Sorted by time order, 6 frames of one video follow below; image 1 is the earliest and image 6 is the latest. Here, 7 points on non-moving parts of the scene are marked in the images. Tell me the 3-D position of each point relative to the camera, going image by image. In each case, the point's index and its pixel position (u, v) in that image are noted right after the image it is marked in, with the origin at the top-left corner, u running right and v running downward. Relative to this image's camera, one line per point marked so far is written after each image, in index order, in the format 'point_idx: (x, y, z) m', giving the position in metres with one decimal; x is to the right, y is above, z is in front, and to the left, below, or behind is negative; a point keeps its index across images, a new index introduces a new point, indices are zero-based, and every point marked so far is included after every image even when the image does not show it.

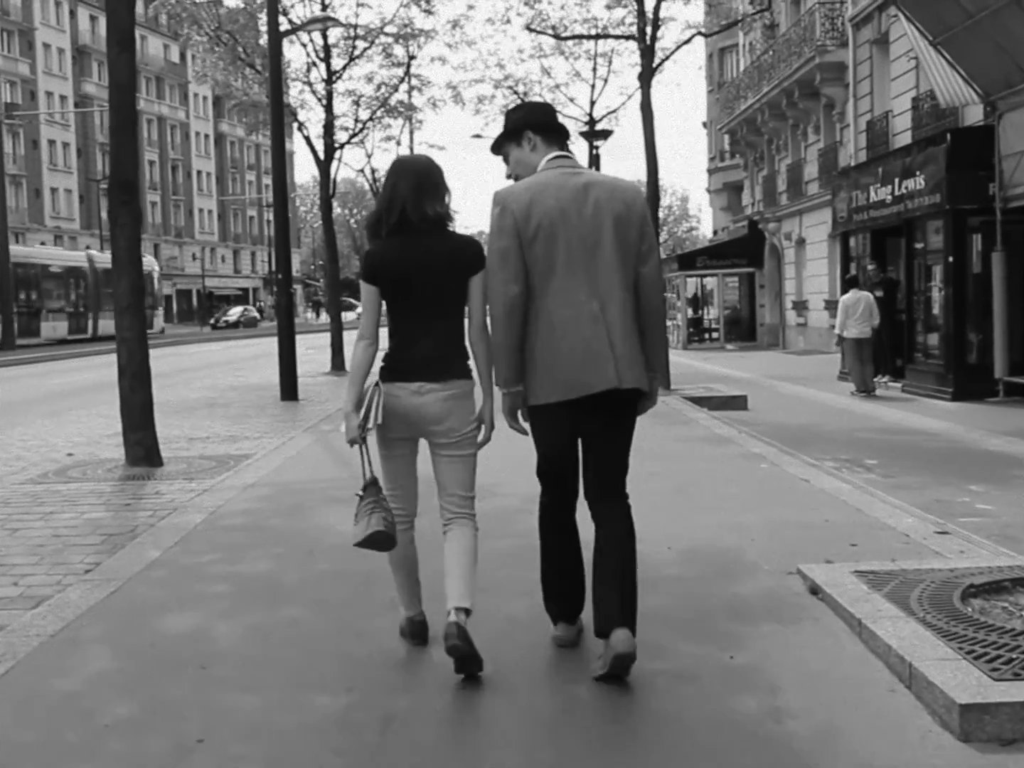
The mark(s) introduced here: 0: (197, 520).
0: (-1.9, -0.8, +7.6) m
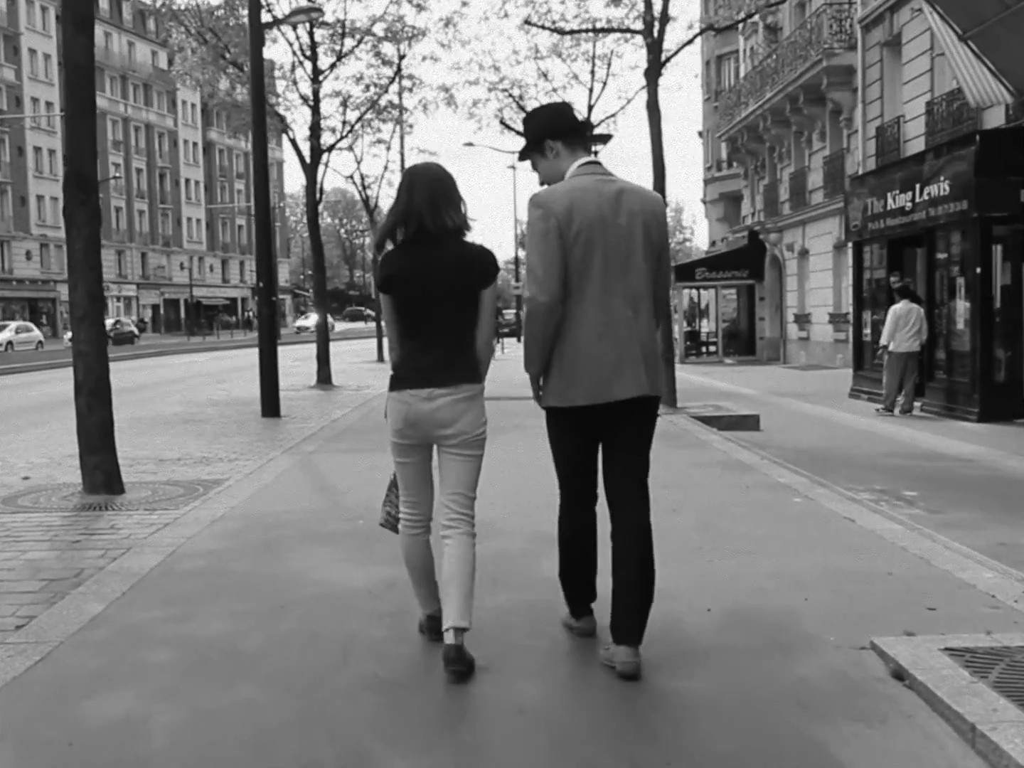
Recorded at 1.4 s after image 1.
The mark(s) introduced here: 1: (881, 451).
0: (-1.8, -0.9, +6.6) m
1: (+3.4, -0.6, +12.0) m
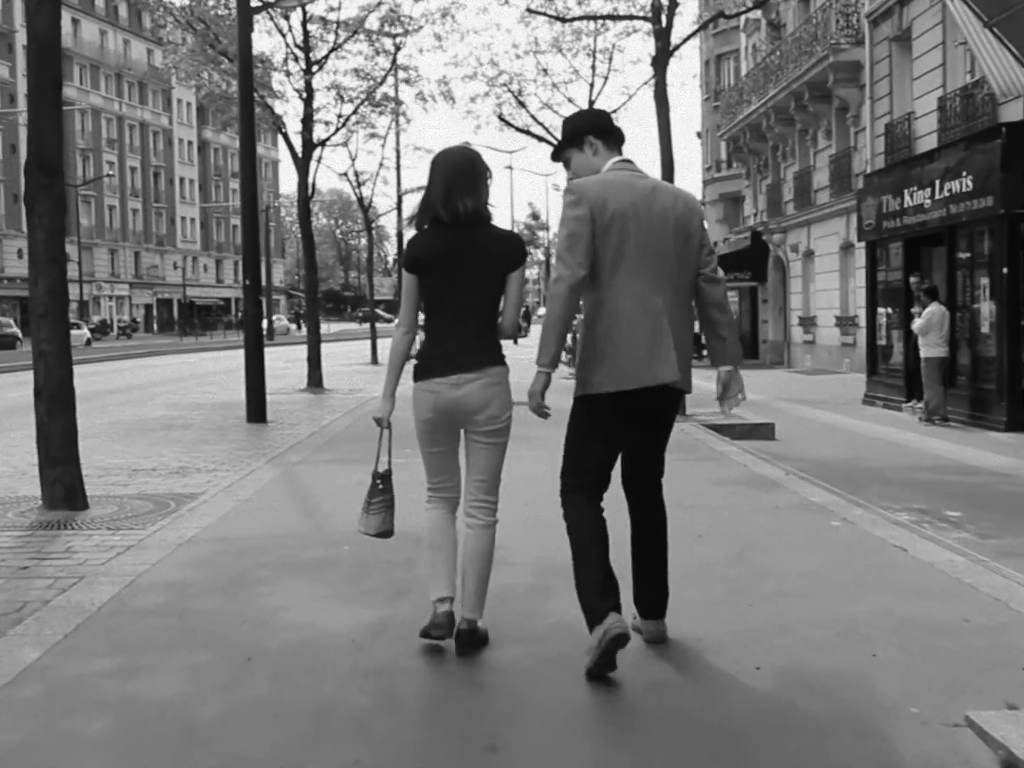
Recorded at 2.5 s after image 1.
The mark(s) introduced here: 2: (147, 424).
0: (-1.8, -0.9, +5.8) m
1: (+3.4, -0.7, +11.1) m
2: (-4.3, -0.5, +15.0) m
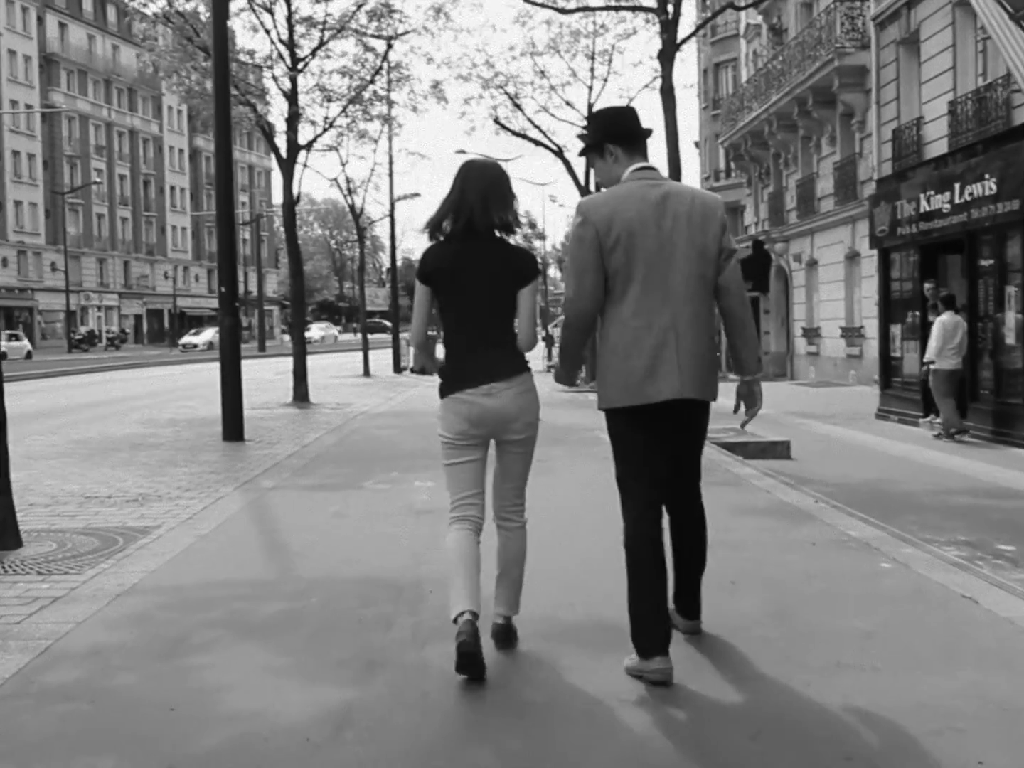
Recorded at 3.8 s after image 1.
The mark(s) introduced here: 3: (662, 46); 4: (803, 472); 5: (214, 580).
0: (-1.8, -1.0, +4.7) m
1: (+3.4, -0.8, +10.1) m
2: (-4.3, -0.6, +14.0) m
3: (+1.7, +3.8, +14.2) m
4: (+2.5, -0.8, +11.0) m
5: (-1.4, -0.9, +6.1) m
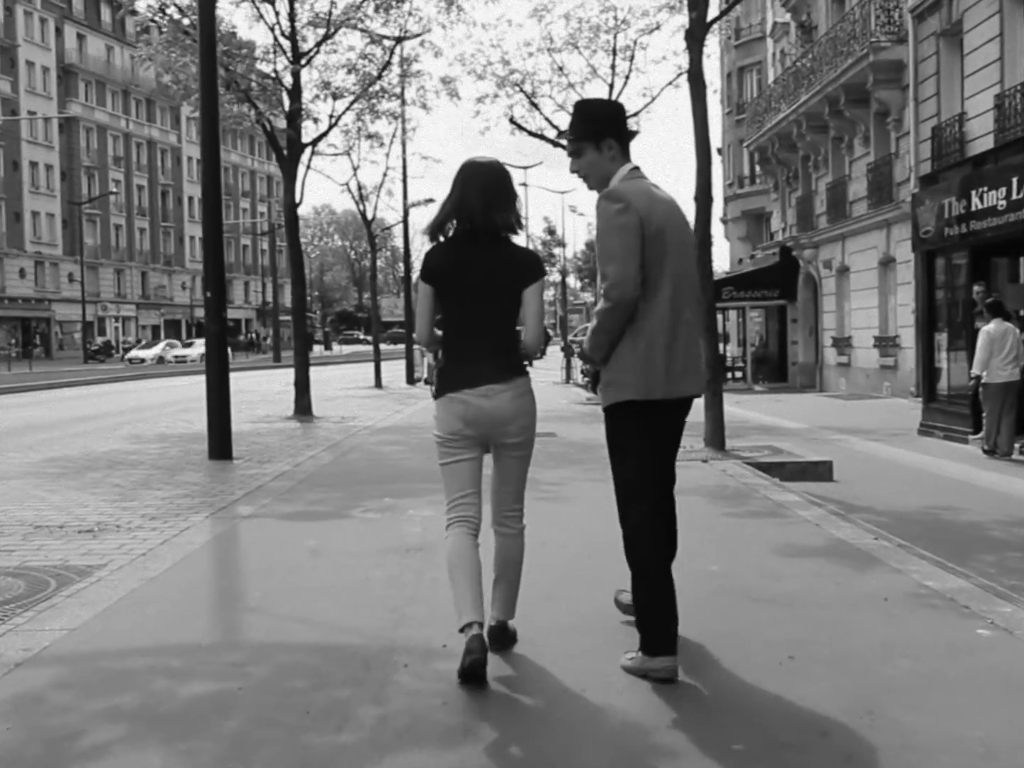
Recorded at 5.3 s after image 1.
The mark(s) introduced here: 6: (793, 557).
0: (-1.9, -1.1, +3.5) m
1: (+3.5, -0.9, +8.9) m
2: (-4.2, -0.8, +12.8) m
3: (+1.8, +3.6, +13.0) m
4: (+2.6, -0.9, +9.7) m
5: (-1.4, -1.0, +4.9) m
6: (+1.4, -0.9, +6.5) m
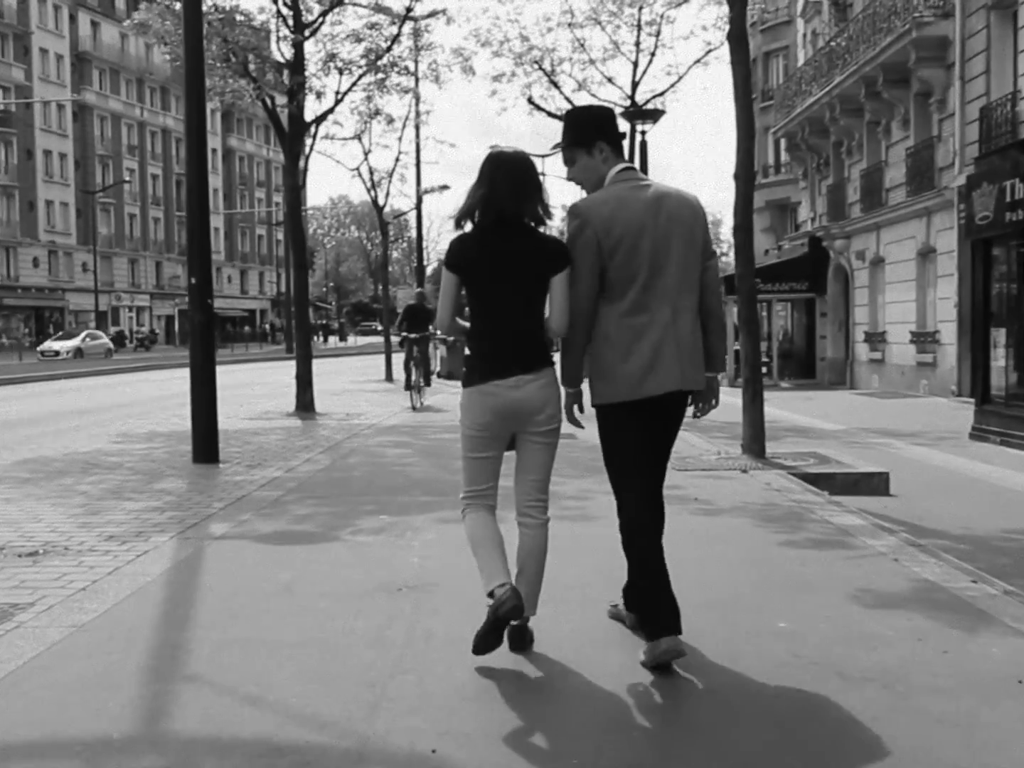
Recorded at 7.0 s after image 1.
0: (-1.8, -1.1, +2.3) m
1: (+3.6, -1.0, +7.6) m
2: (-4.1, -0.7, +11.6) m
3: (+2.0, +3.6, +11.7) m
4: (+2.7, -0.9, +8.4) m
5: (-1.4, -1.0, +3.7) m
6: (+1.5, -0.9, +5.2) m
